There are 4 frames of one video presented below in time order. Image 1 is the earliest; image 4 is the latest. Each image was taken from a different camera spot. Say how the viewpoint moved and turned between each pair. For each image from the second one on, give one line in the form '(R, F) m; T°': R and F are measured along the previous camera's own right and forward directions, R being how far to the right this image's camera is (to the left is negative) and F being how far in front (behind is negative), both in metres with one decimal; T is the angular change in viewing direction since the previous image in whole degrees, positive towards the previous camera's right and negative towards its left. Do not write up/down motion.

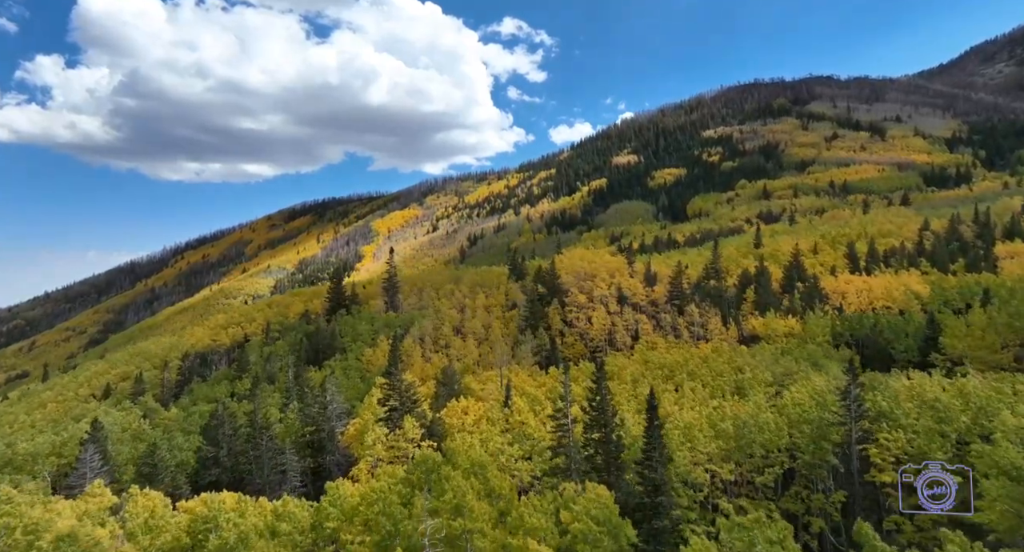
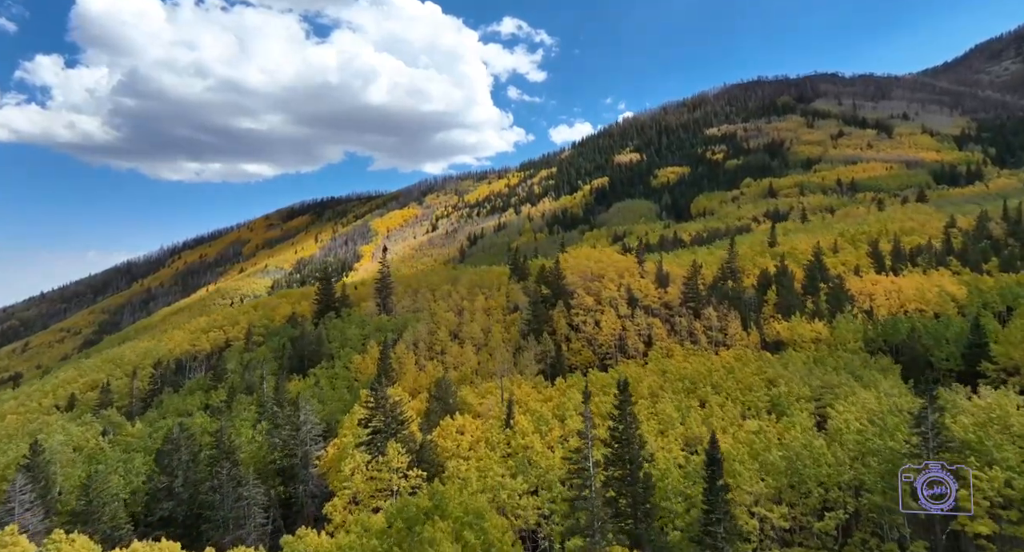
(-0.3, +10.1) m; 0°
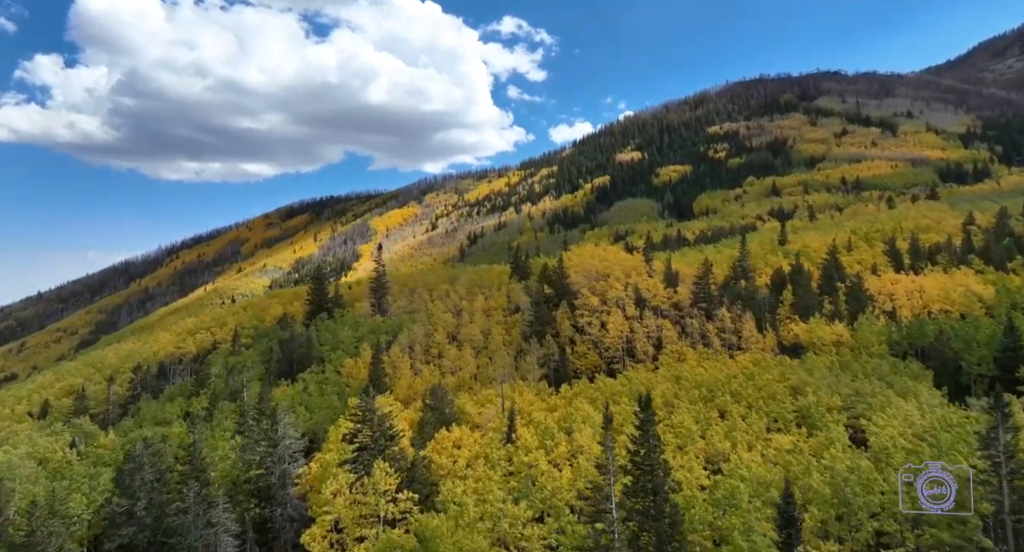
(-0.2, +6.6) m; 0°
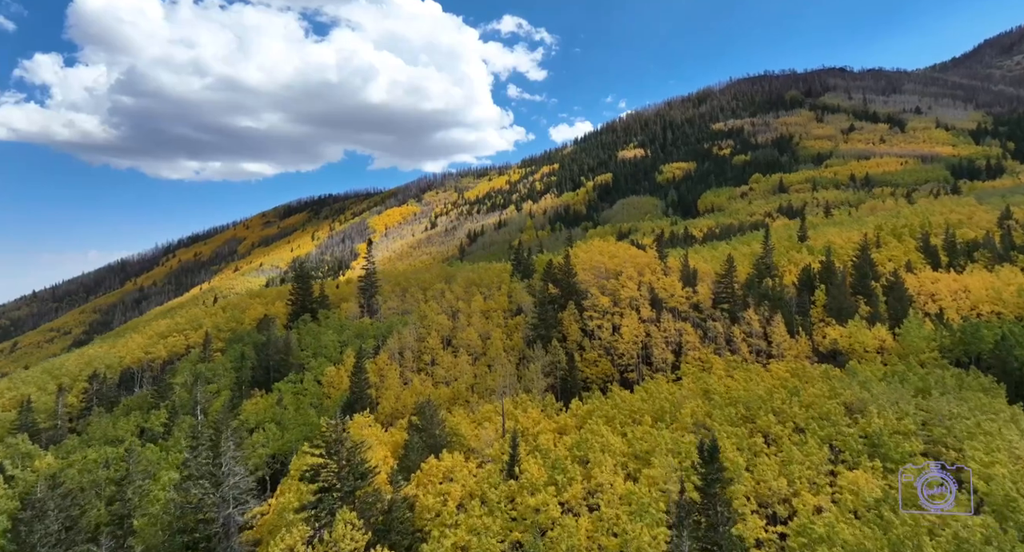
(-0.2, +11.8) m; 0°
